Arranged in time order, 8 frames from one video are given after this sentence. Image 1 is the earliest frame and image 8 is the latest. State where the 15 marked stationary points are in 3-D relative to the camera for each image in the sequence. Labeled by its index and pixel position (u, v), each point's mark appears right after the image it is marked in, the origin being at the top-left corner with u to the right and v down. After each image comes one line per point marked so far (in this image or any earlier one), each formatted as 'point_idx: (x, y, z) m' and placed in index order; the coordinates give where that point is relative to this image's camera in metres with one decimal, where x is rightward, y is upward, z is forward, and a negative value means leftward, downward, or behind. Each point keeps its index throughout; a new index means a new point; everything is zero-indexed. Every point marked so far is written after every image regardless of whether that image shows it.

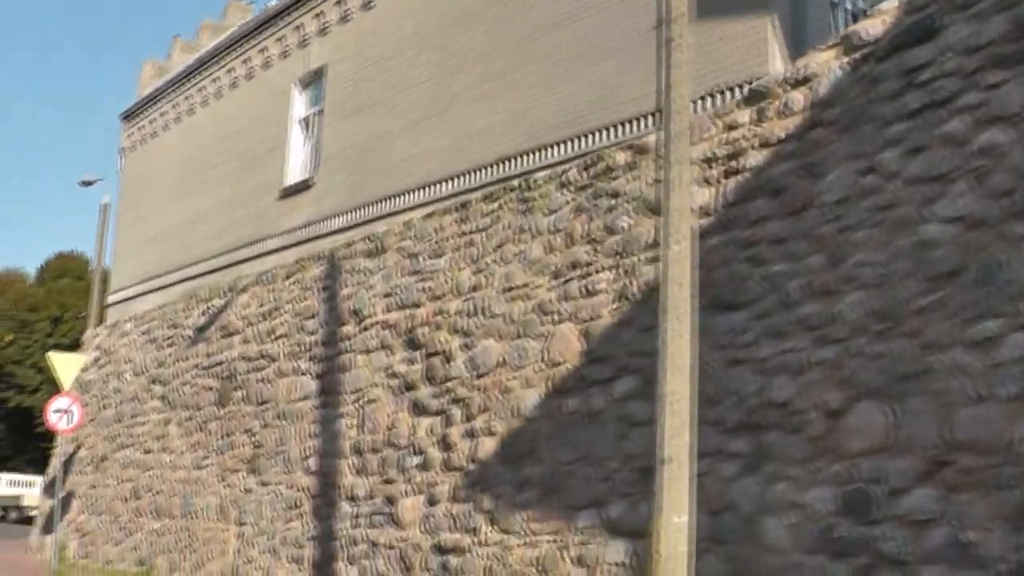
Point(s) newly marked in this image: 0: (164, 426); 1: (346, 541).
0: (-3.8, -1.5, +16.2) m
1: (-1.3, -2.0, +11.8) m
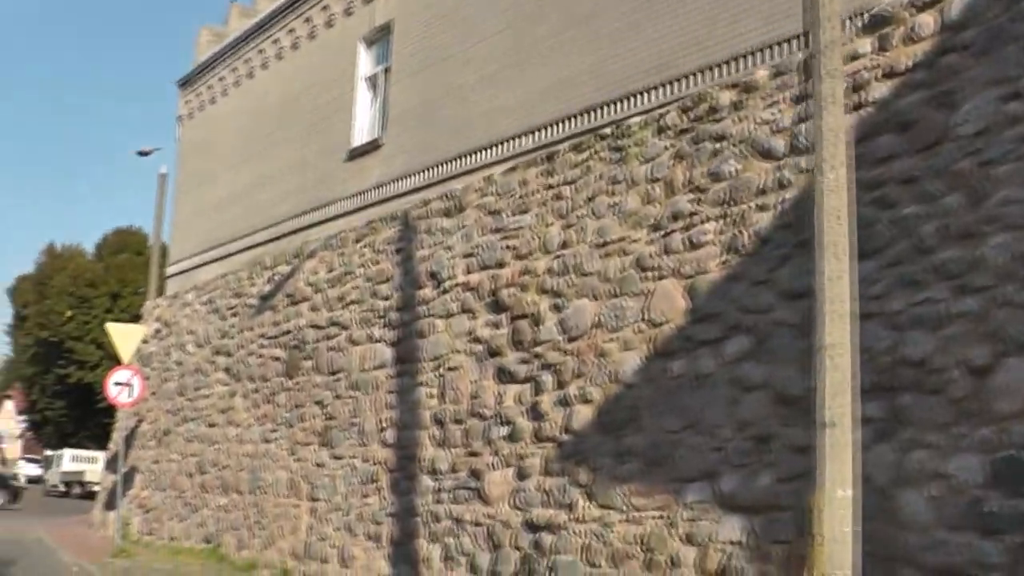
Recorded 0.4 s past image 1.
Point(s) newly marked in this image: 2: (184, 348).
0: (-3.0, -1.2, +15.5) m
1: (-0.6, -1.7, +11.0) m
2: (-3.9, -0.7, +17.5) m
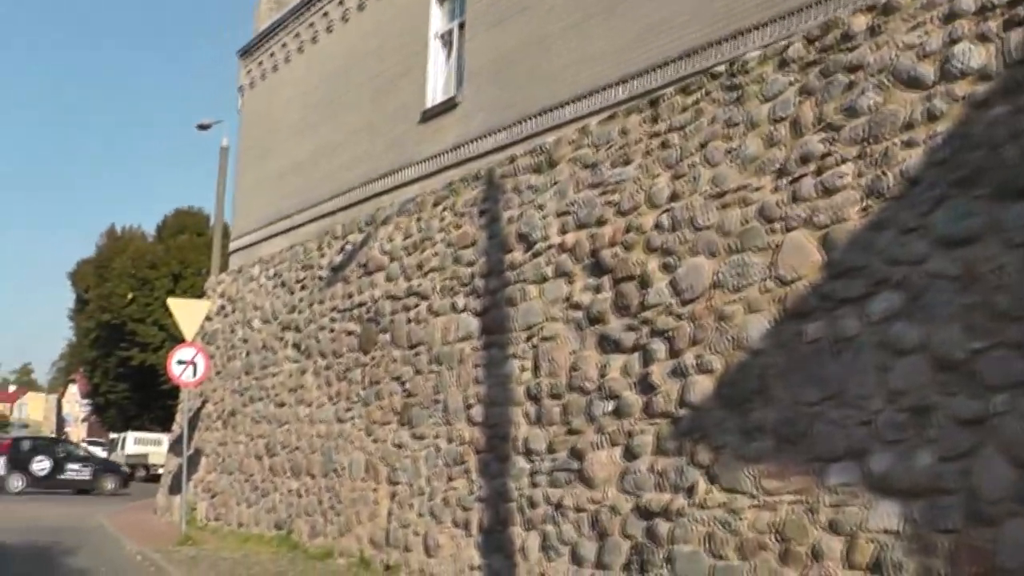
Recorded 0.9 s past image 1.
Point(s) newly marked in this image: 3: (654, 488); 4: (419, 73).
0: (-2.1, -0.9, +14.6) m
1: (+0.1, -1.4, +10.0) m
2: (-2.9, -0.4, +16.6) m
3: (+0.8, -1.2, +8.7) m
4: (-1.0, +2.2, +15.5) m
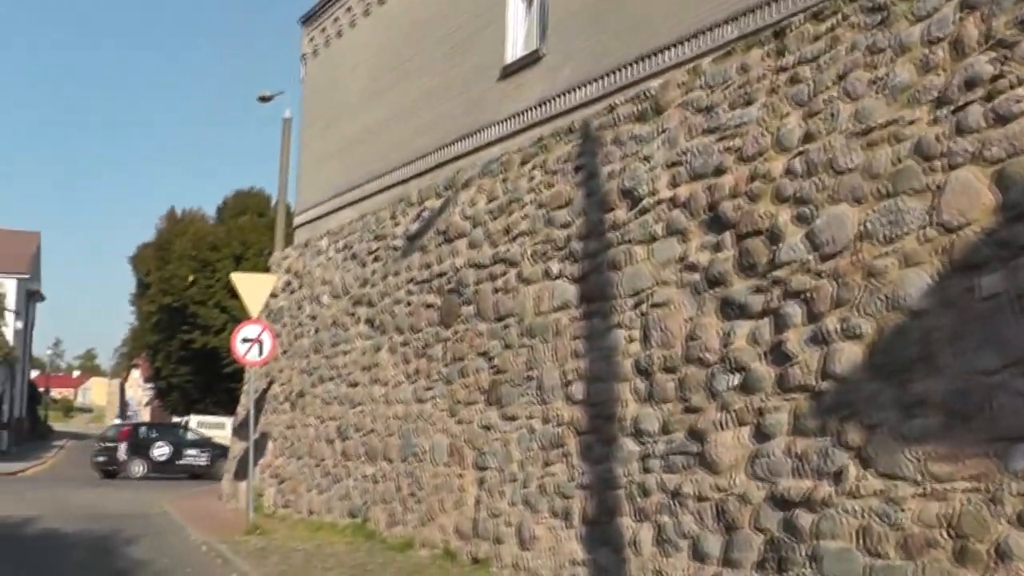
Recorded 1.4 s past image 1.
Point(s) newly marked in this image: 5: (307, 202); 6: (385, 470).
0: (-1.3, -0.6, +13.5) m
1: (+0.7, -1.2, +8.9) m
2: (-2.0, -0.1, +15.6) m
3: (+1.4, -0.9, +7.6) m
4: (-0.1, +2.5, +14.4) m
5: (-2.5, +1.1, +18.6) m
6: (-1.1, -1.5, +12.7) m
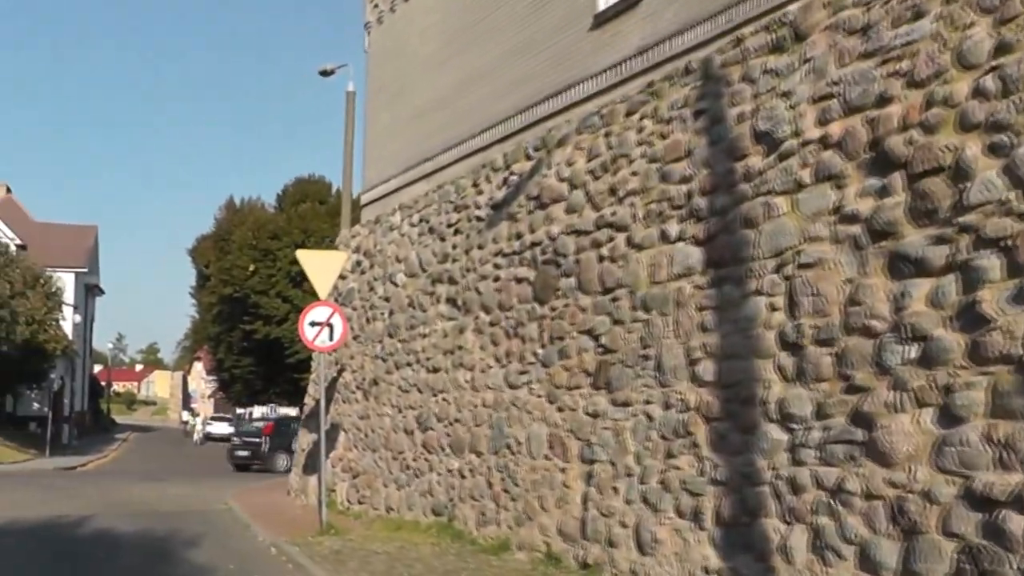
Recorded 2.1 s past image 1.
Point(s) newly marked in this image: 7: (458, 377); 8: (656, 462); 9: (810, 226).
0: (-0.5, -0.4, +12.2) m
1: (+1.3, -1.0, +7.5) m
2: (-1.2, +0.1, +14.3) m
3: (+2.0, -0.7, +6.2) m
4: (+0.6, +2.7, +13.0) m
5: (-1.6, +1.3, +17.3) m
6: (-0.3, -1.3, +11.4) m
7: (-0.4, -0.7, +11.9) m
8: (+0.8, -1.0, +8.7) m
9: (+1.5, +0.3, +7.6) m
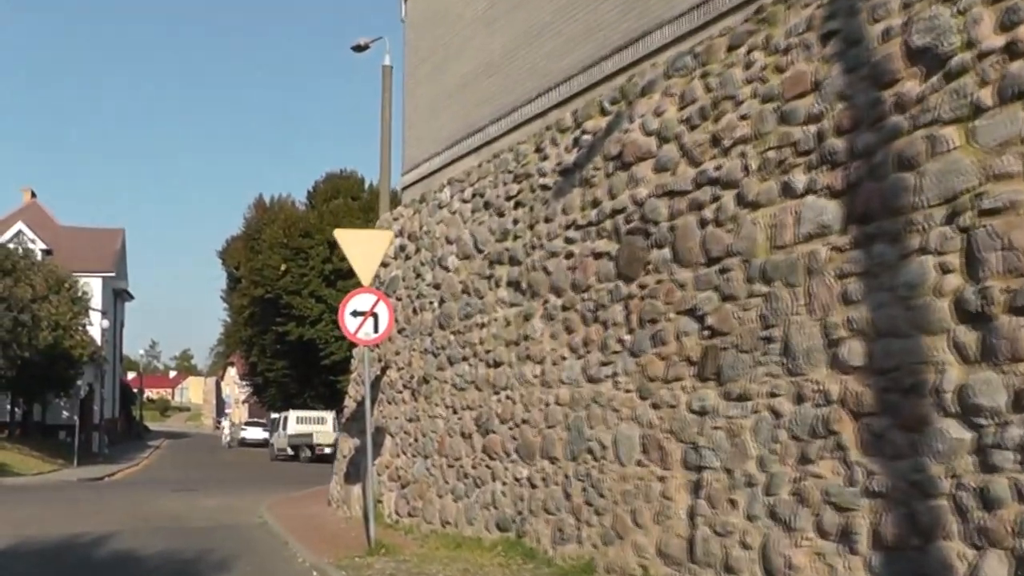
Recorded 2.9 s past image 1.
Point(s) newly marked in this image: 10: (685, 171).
0: (0.0, -0.3, +10.6) m
1: (+1.8, -0.8, +5.8) m
2: (-0.6, +0.3, +12.7) m
3: (+2.4, -0.5, +4.5) m
4: (+1.1, +2.9, +11.3) m
5: (-1.0, +1.4, +15.7) m
6: (+0.2, -1.2, +9.7) m
7: (+0.1, -0.6, +10.3) m
8: (+1.3, -0.8, +7.0) m
9: (+1.9, +0.5, +5.9) m
10: (+1.0, +0.7, +8.3) m
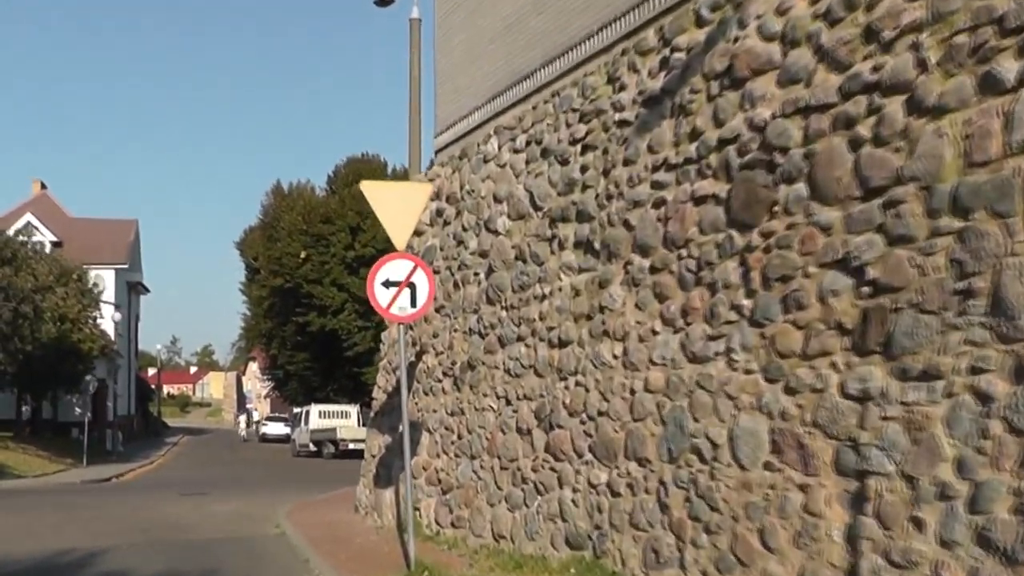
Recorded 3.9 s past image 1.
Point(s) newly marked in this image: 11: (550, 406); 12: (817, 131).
0: (+0.4, 0.0, +8.6) m
1: (+2.1, -0.6, +3.8) m
2: (-0.2, +0.5, +10.7) m
3: (+2.7, -0.3, +2.5) m
4: (+1.5, +3.1, +9.3) m
5: (-0.5, +1.6, +13.7) m
6: (+0.6, -1.0, +7.7) m
7: (+0.5, -0.3, +8.3) m
8: (+1.6, -0.6, +5.0) m
9: (+2.2, +0.7, +3.9) m
10: (+1.3, +0.9, +6.3) m
11: (+0.2, -0.7, +8.9) m
12: (+1.3, +0.7, +6.3) m
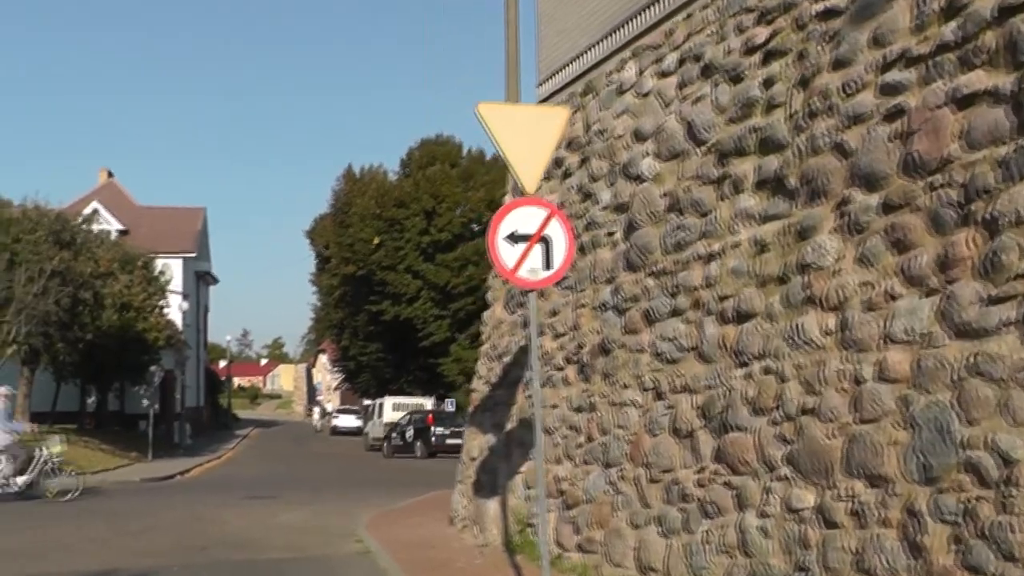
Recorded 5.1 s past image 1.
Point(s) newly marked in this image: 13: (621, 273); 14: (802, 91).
0: (+1.1, +0.2, +6.4) m
1: (+2.6, -0.4, +1.6) m
2: (+0.6, +0.7, +8.5) m
3: (+3.1, -0.2, +0.2) m
4: (+2.2, +3.3, +7.1) m
5: (+0.4, +1.9, +11.5) m
6: (+1.3, -0.8, +5.5) m
7: (+1.2, -0.2, +6.1) m
8: (+2.2, -0.4, +2.8) m
9: (+2.7, +0.9, +1.6) m
10: (+1.9, +1.1, +4.1) m
11: (+1.0, -0.5, +6.8) m
12: (+1.9, +0.9, +4.1) m
13: (+0.6, +0.1, +8.4) m
14: (+1.2, +0.8, +6.3) m
